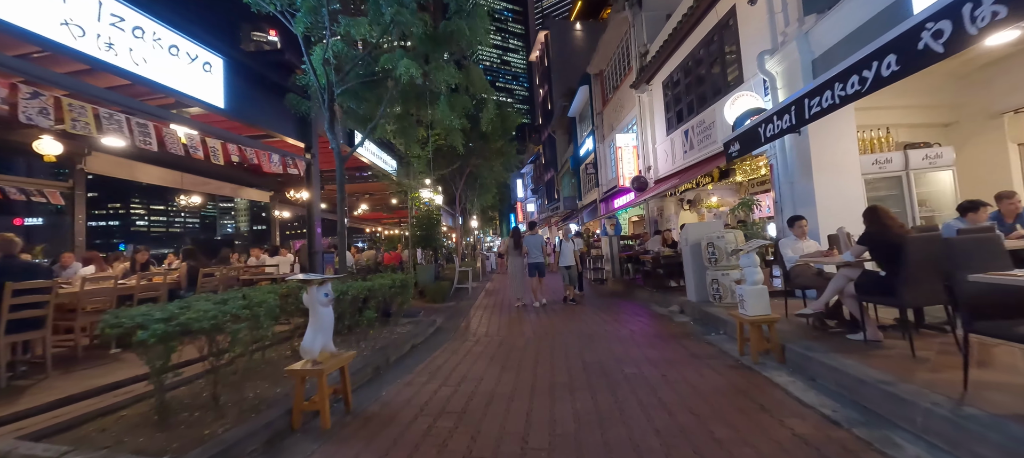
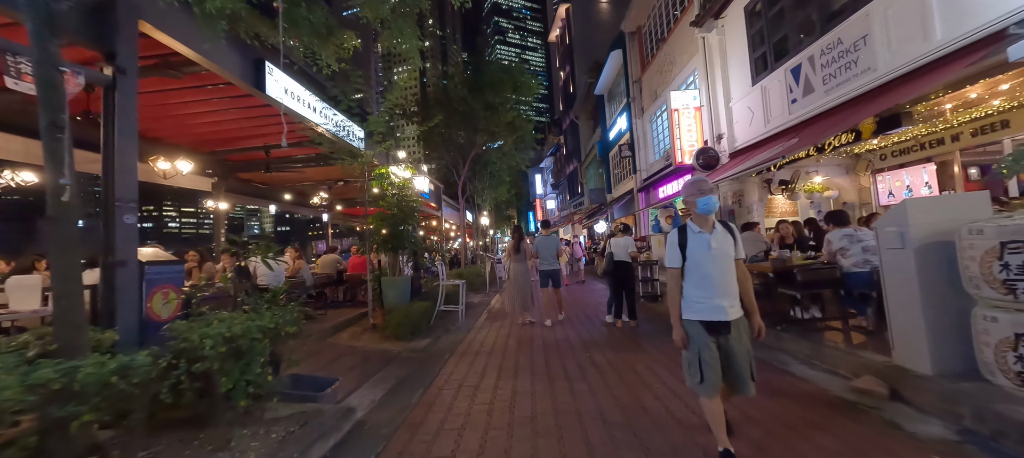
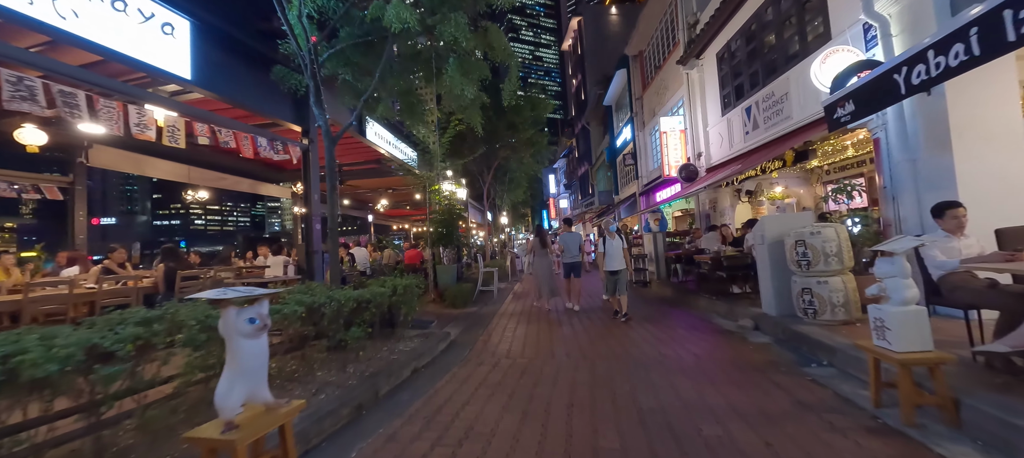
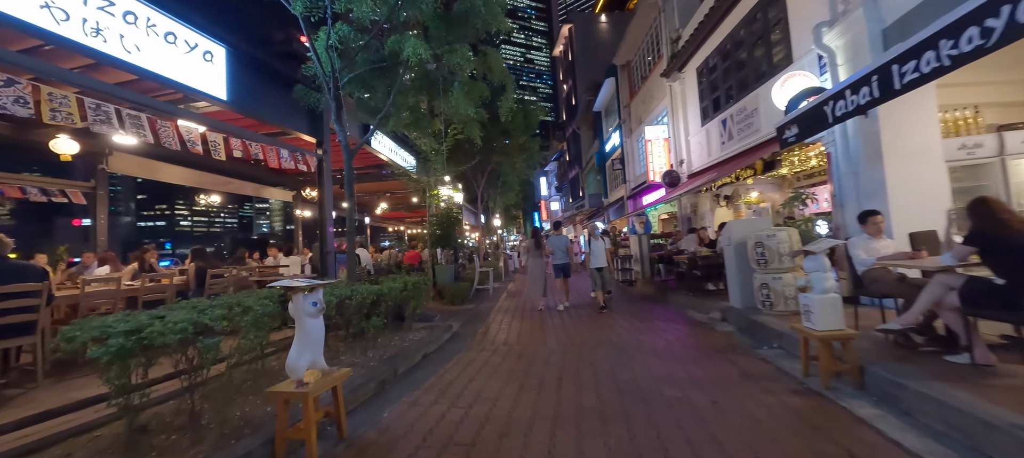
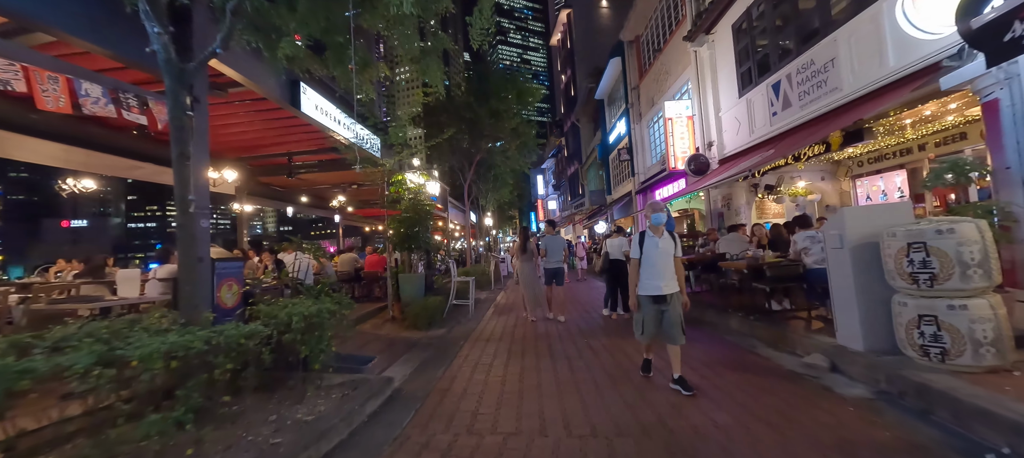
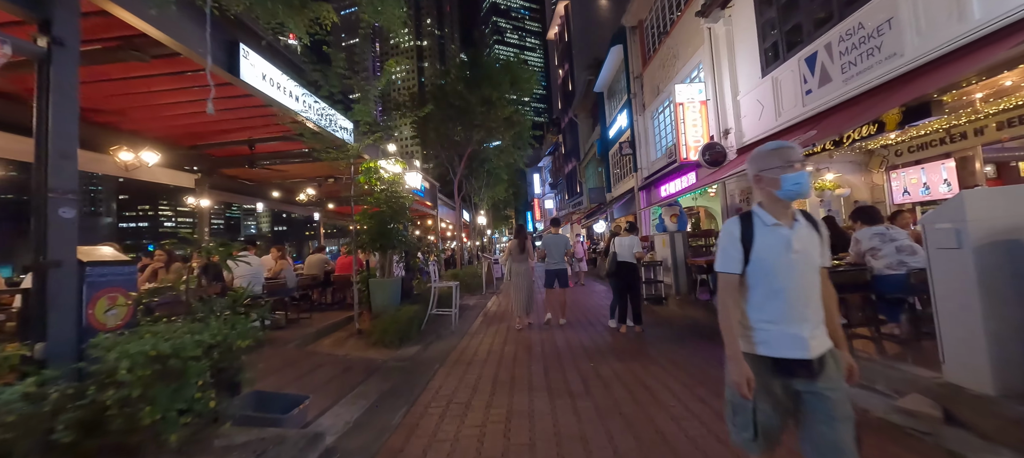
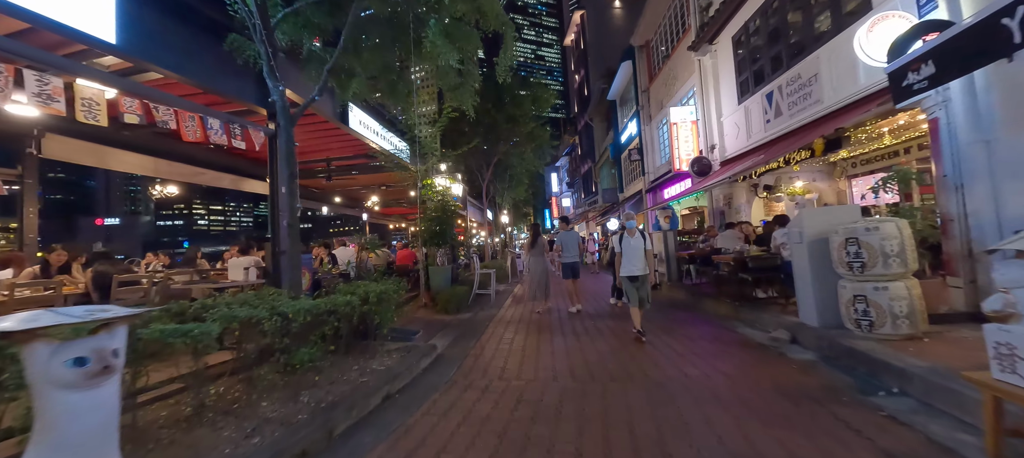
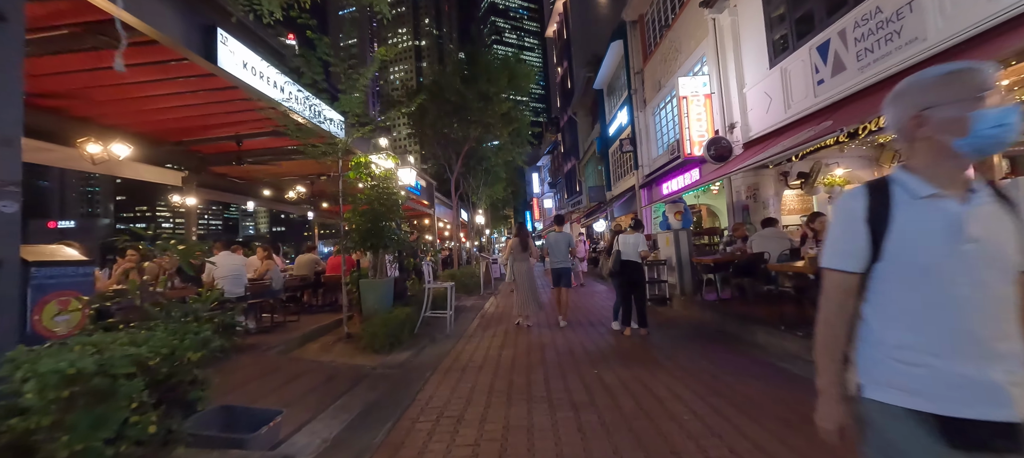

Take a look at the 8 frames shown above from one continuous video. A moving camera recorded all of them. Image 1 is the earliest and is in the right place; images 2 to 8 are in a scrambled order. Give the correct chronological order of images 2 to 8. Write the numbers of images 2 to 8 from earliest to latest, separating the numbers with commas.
4, 3, 7, 5, 2, 6, 8
